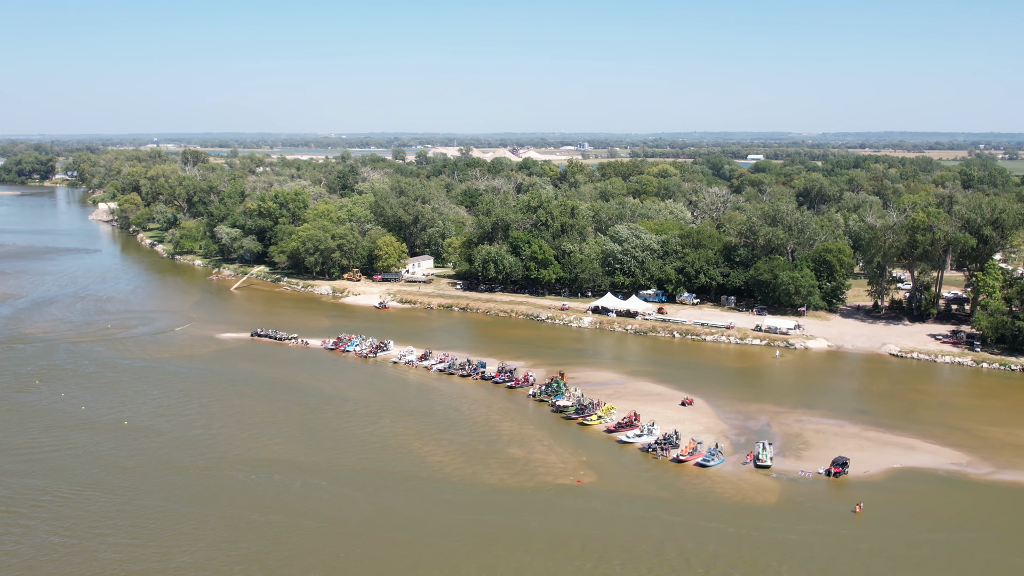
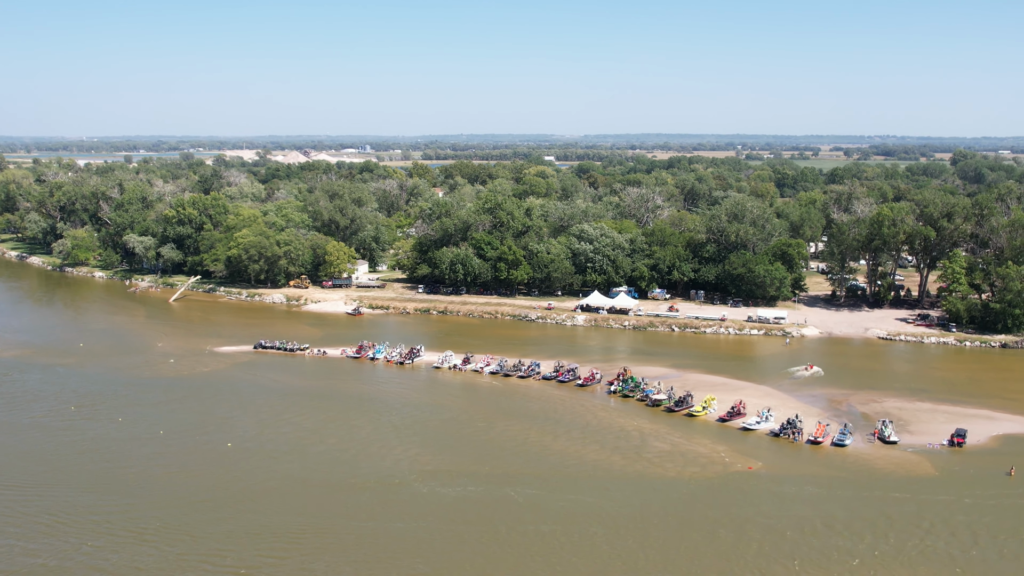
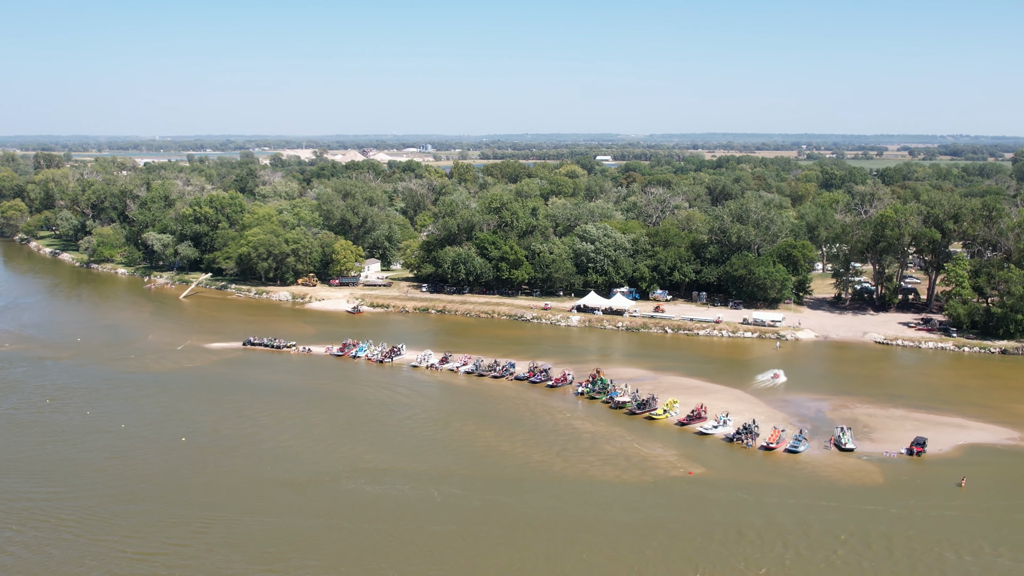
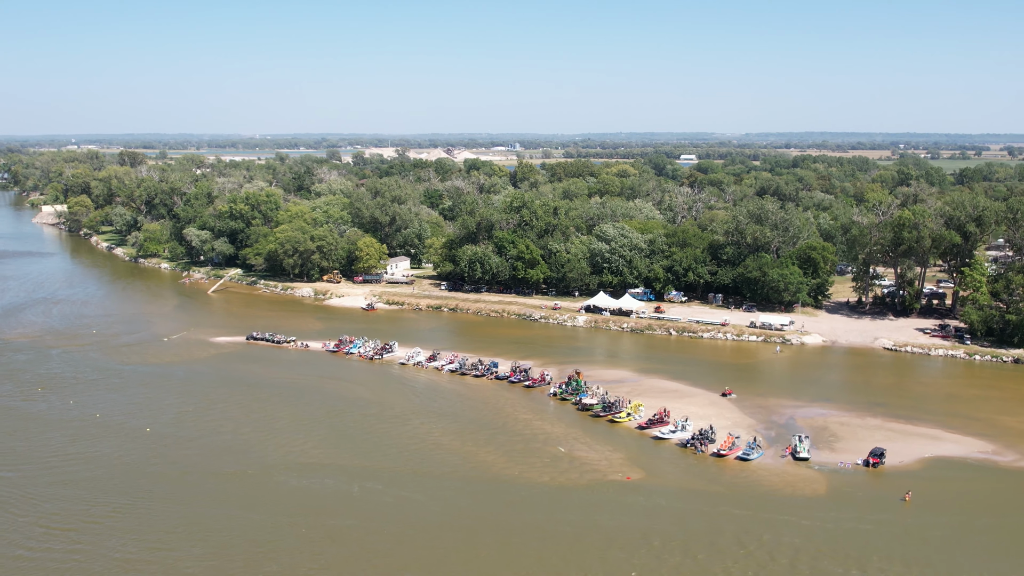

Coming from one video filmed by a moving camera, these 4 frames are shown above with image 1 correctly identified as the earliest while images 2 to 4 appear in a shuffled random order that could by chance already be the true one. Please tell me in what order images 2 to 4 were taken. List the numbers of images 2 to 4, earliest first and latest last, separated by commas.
4, 3, 2
